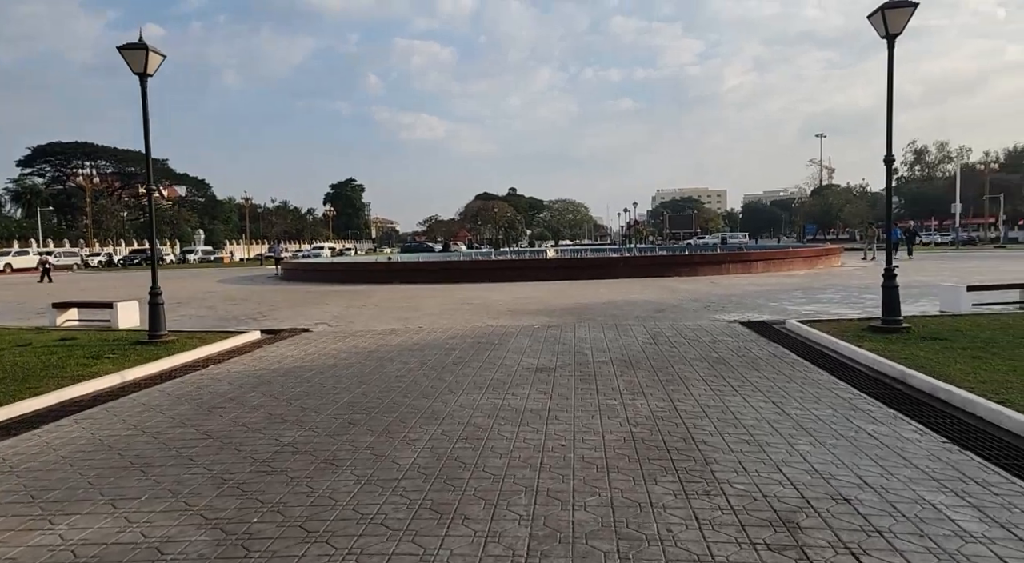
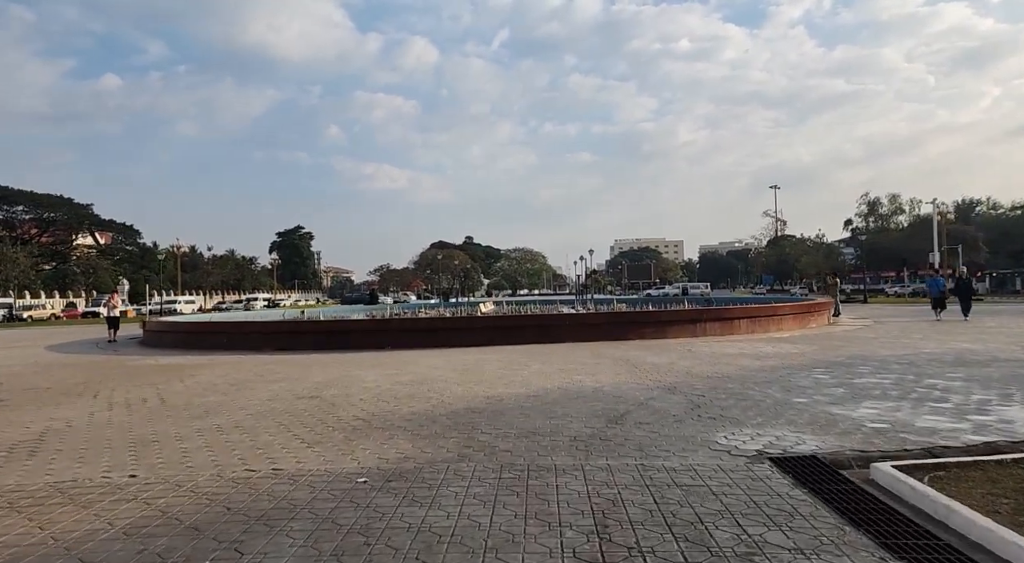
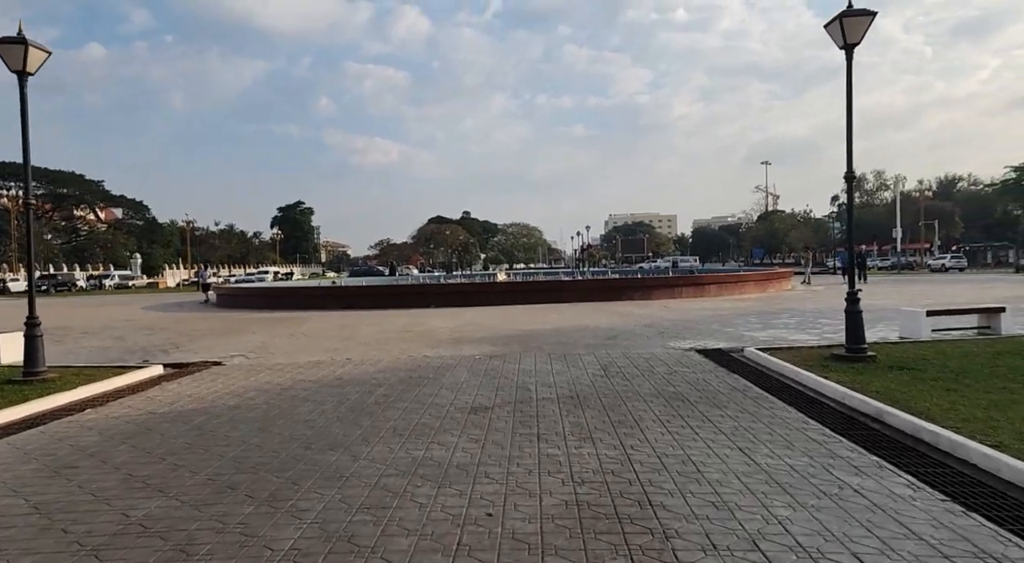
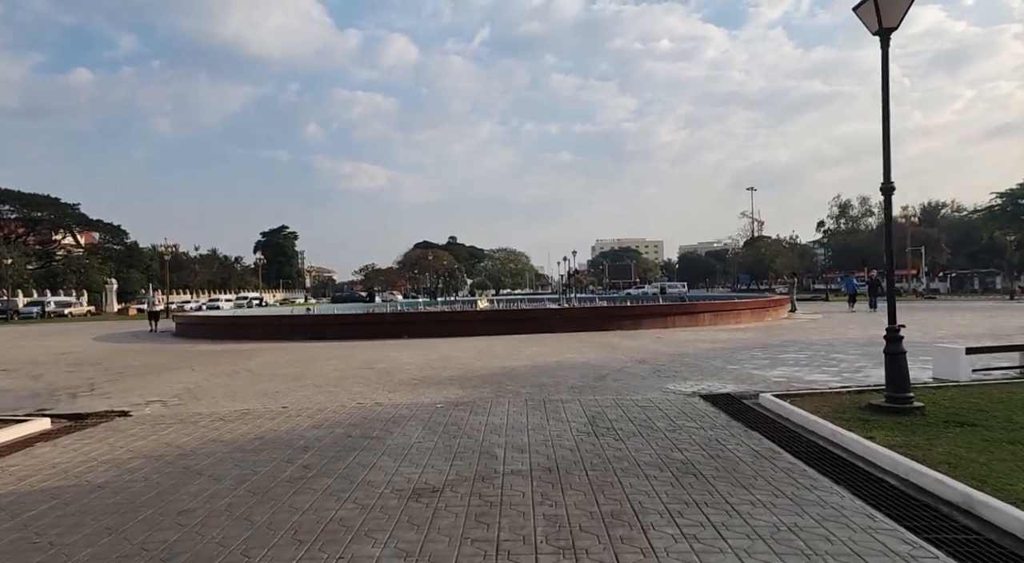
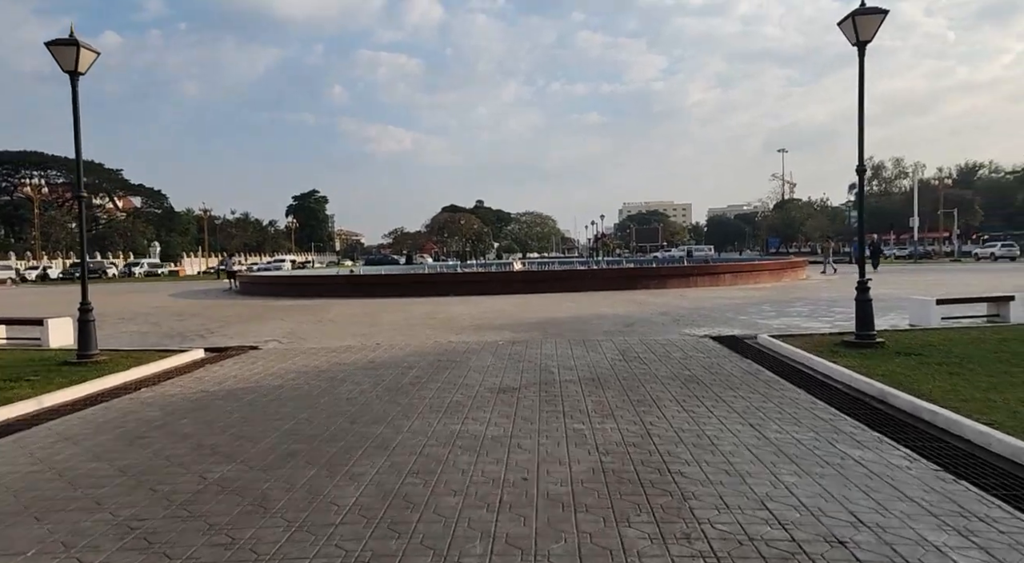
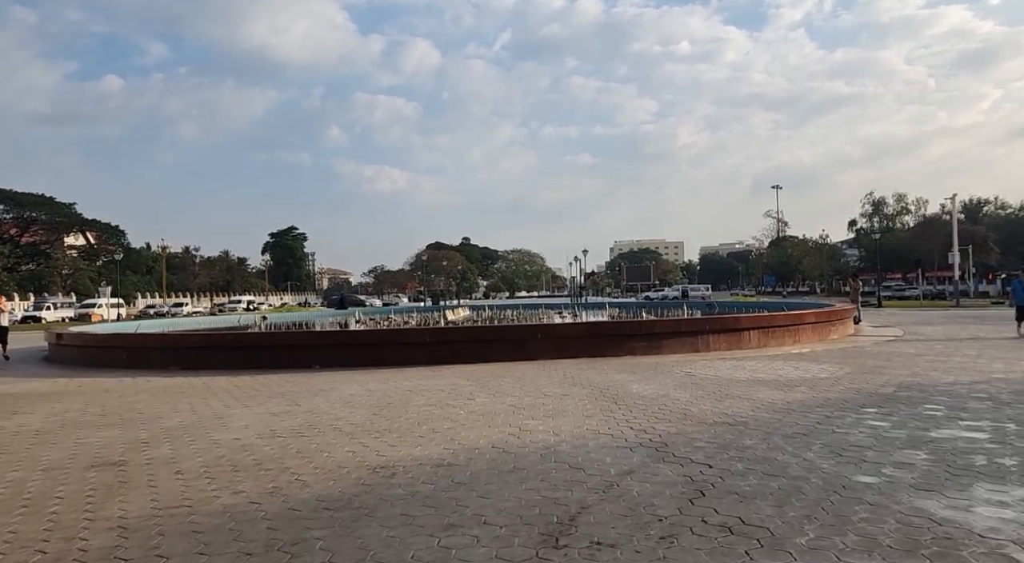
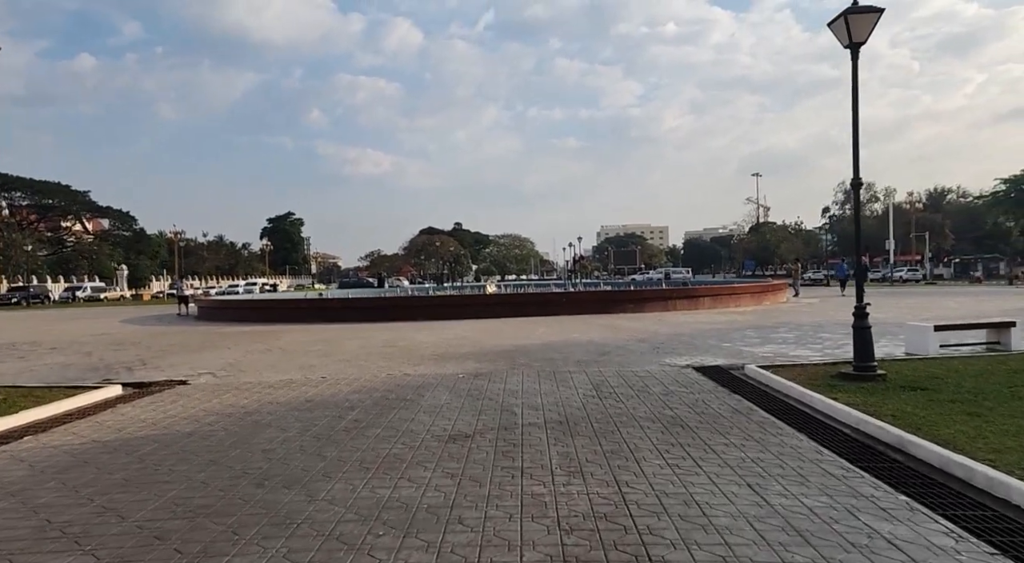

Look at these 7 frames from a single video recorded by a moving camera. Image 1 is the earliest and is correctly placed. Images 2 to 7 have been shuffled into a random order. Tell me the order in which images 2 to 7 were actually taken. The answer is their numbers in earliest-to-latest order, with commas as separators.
5, 3, 7, 4, 2, 6
